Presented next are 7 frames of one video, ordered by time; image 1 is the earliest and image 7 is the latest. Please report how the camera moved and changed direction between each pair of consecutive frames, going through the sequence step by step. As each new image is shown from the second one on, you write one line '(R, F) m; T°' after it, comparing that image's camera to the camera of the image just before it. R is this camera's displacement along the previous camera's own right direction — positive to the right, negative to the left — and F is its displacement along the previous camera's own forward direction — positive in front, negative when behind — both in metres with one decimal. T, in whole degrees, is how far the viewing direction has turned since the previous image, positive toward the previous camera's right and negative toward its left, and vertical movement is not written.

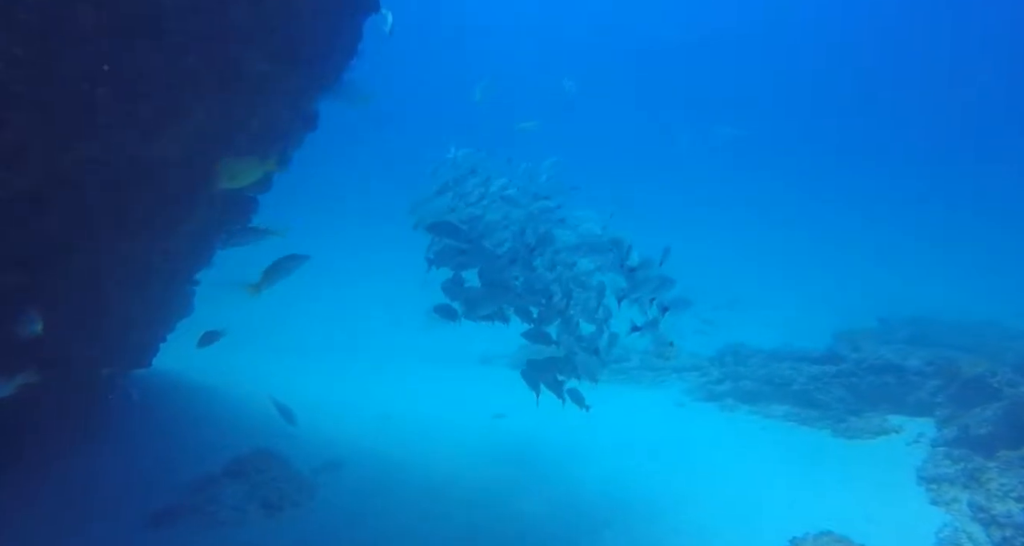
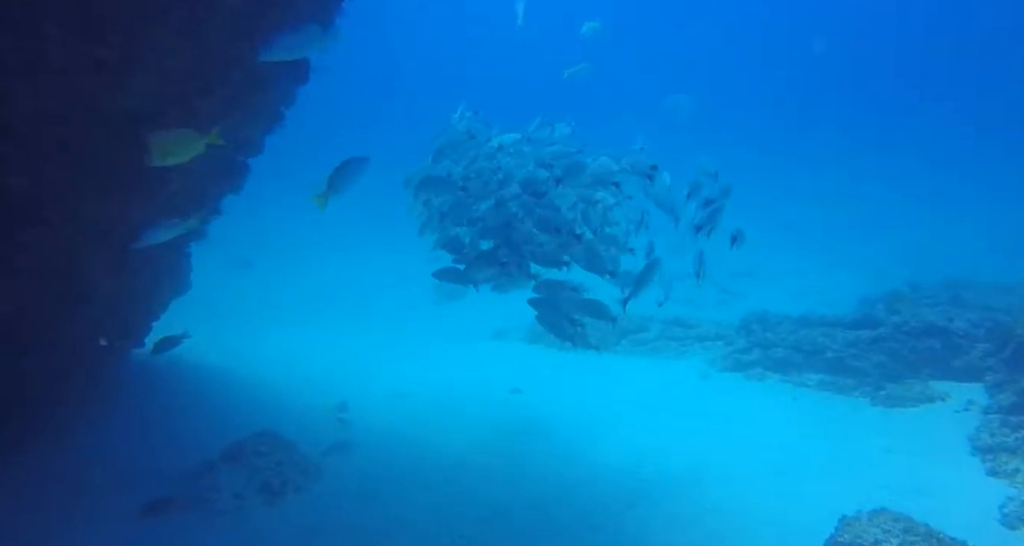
(0.0, +1.0) m; -1°
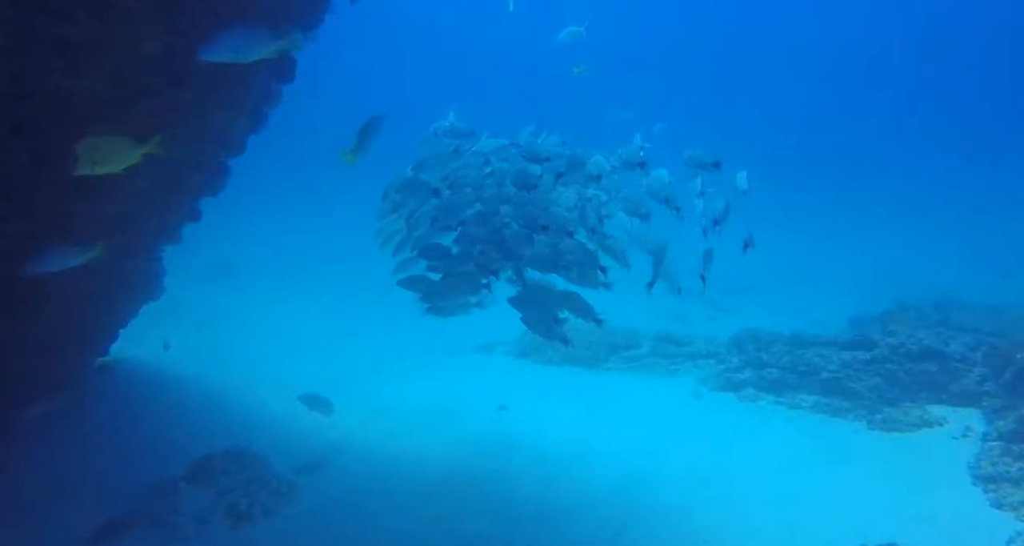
(-0.1, +0.4) m; +1°
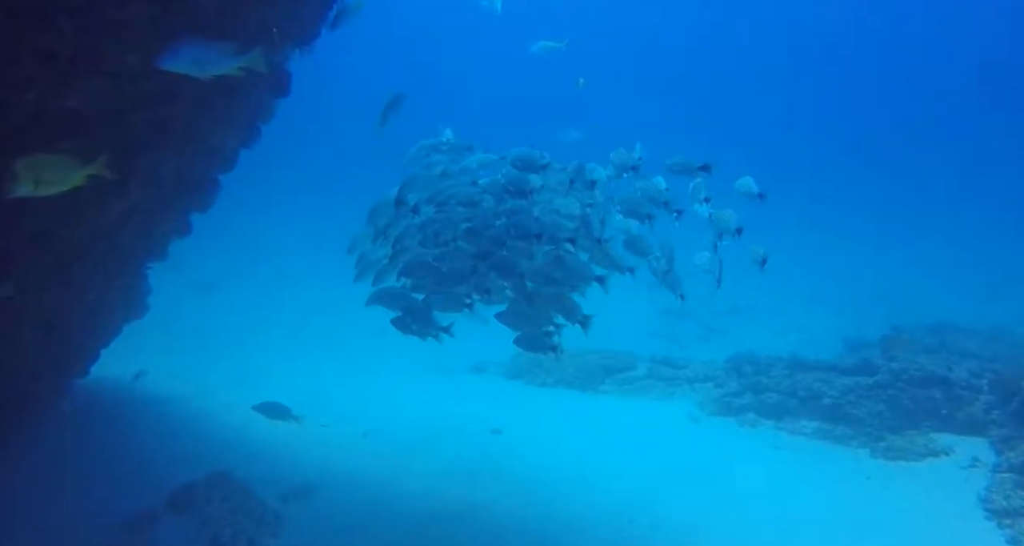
(-0.2, +0.4) m; +1°
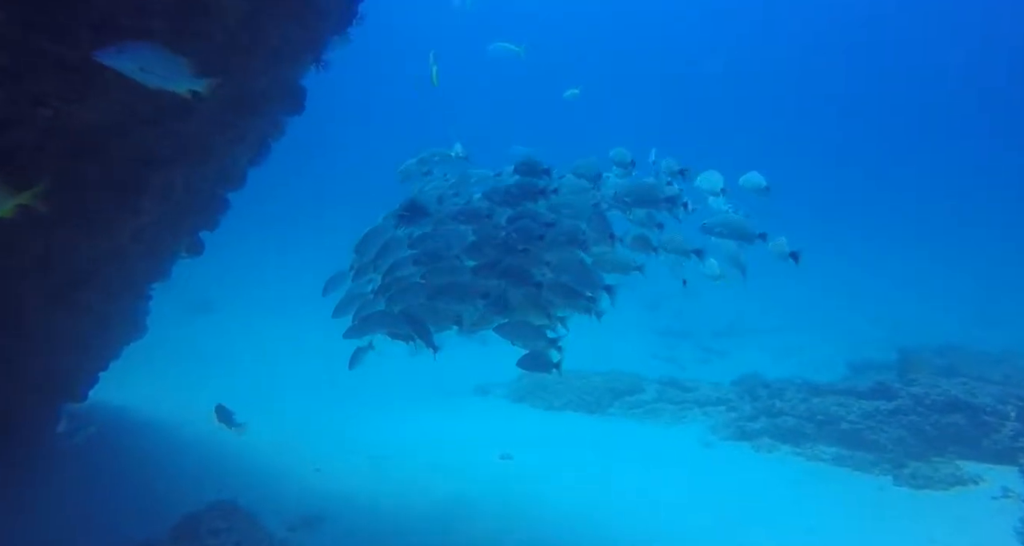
(-0.4, +0.5) m; +1°
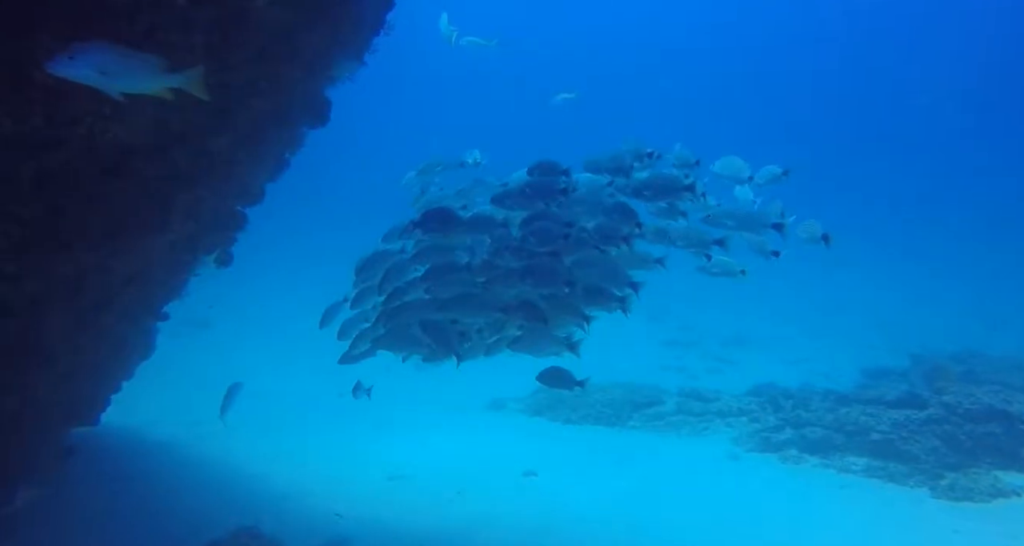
(-0.5, +0.4) m; 0°
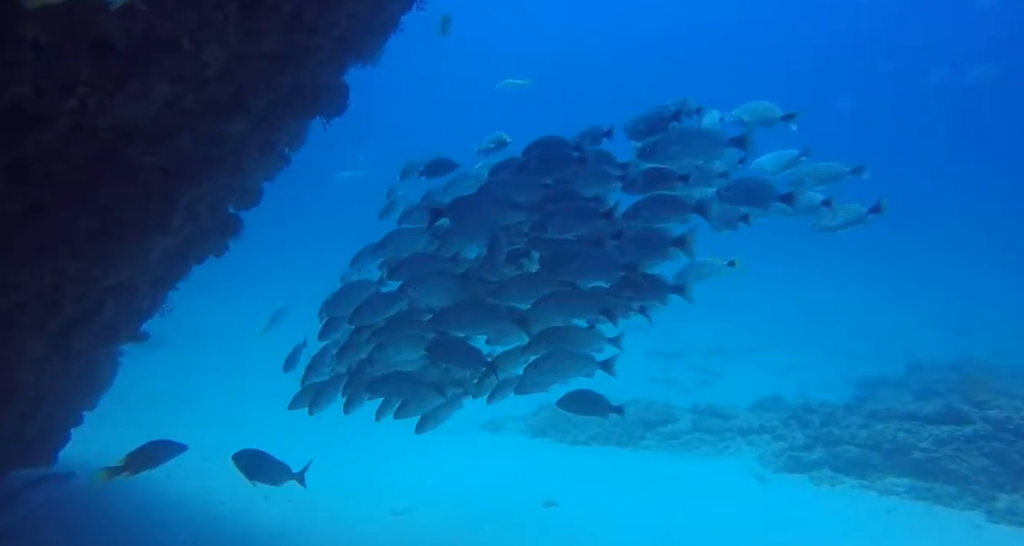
(-1.0, +1.3) m; +3°
